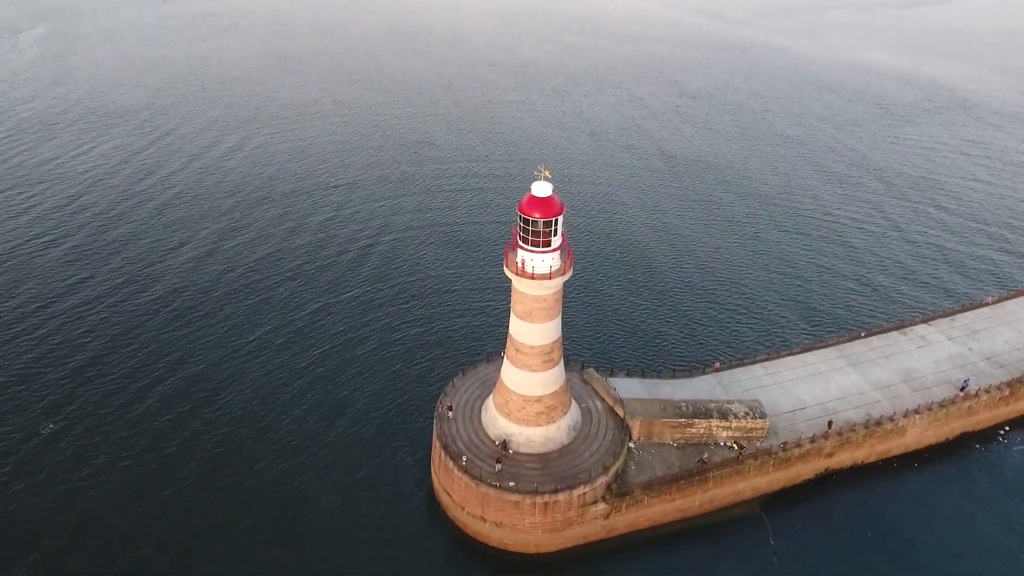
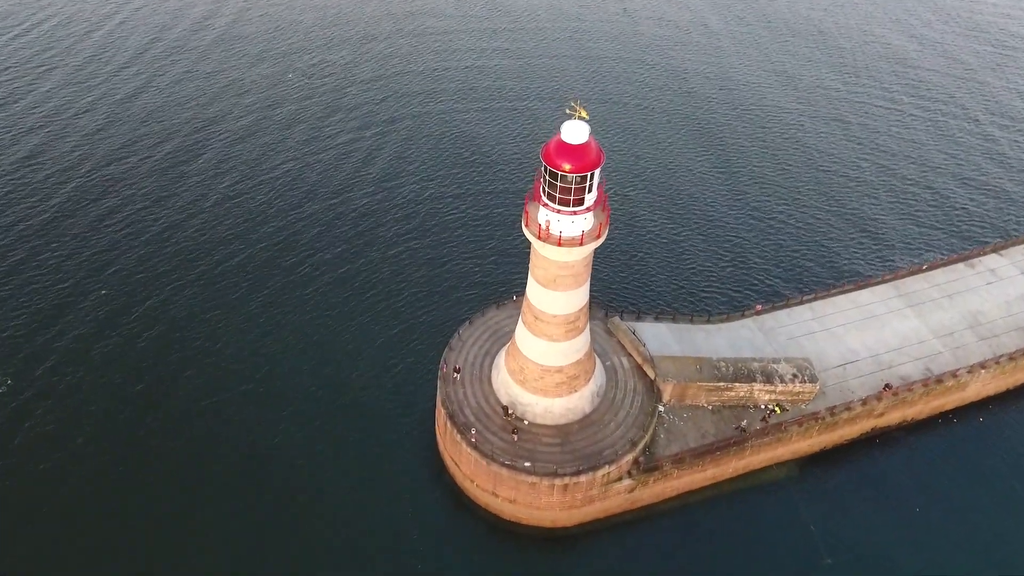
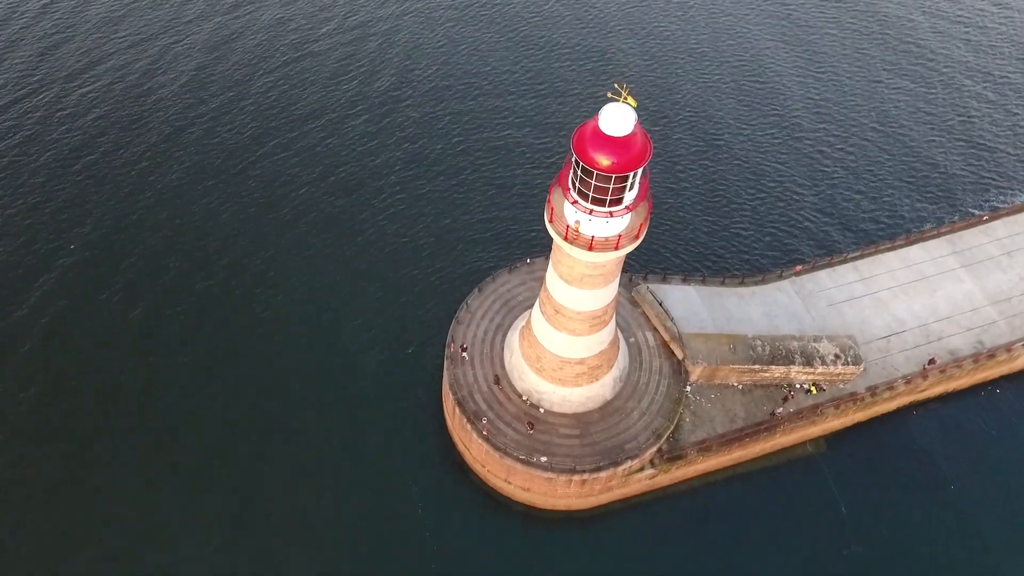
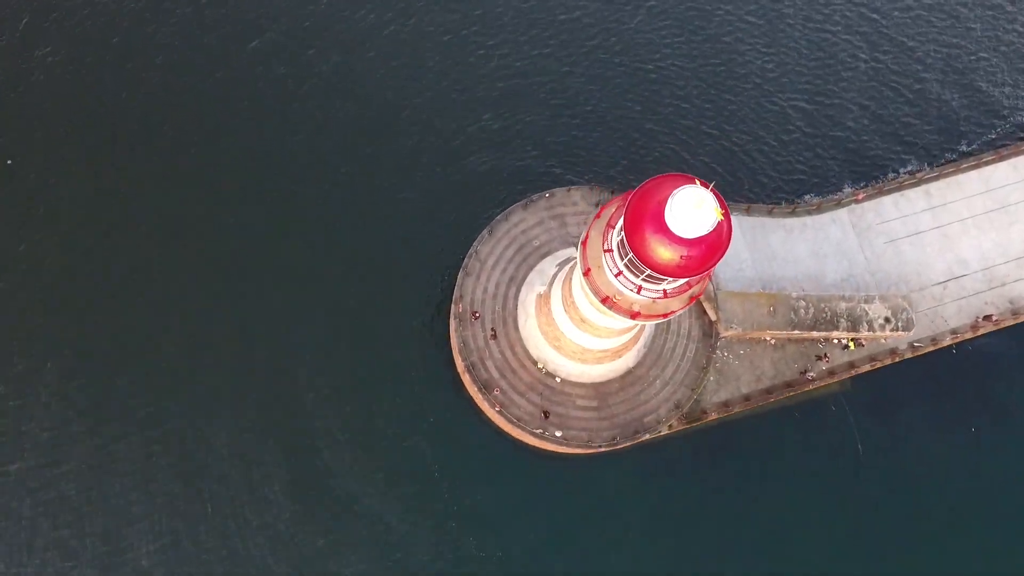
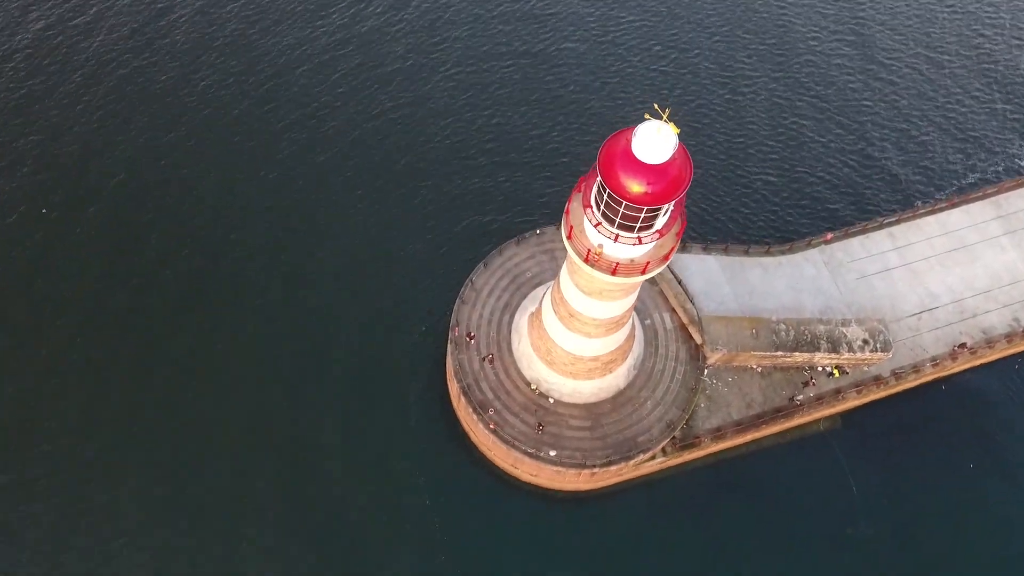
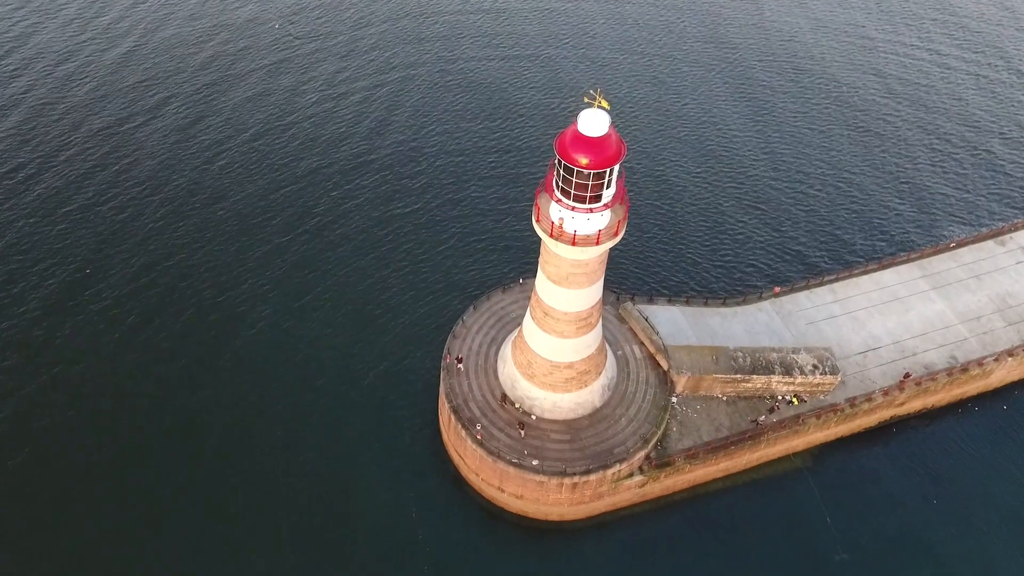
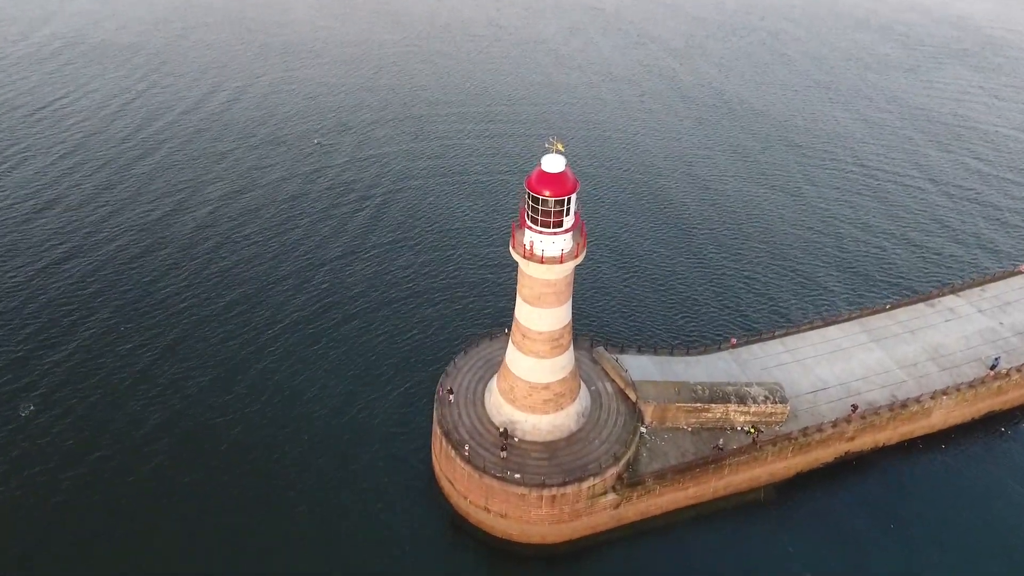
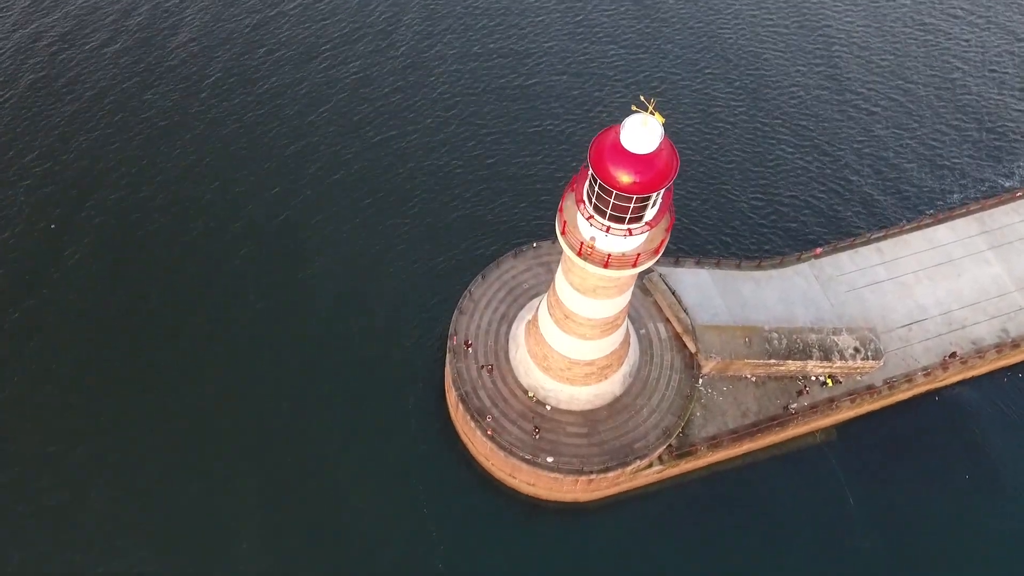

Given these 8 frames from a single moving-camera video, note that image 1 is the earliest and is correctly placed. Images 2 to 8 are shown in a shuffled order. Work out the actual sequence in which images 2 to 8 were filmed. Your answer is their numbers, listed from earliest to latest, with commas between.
7, 2, 6, 3, 8, 5, 4
